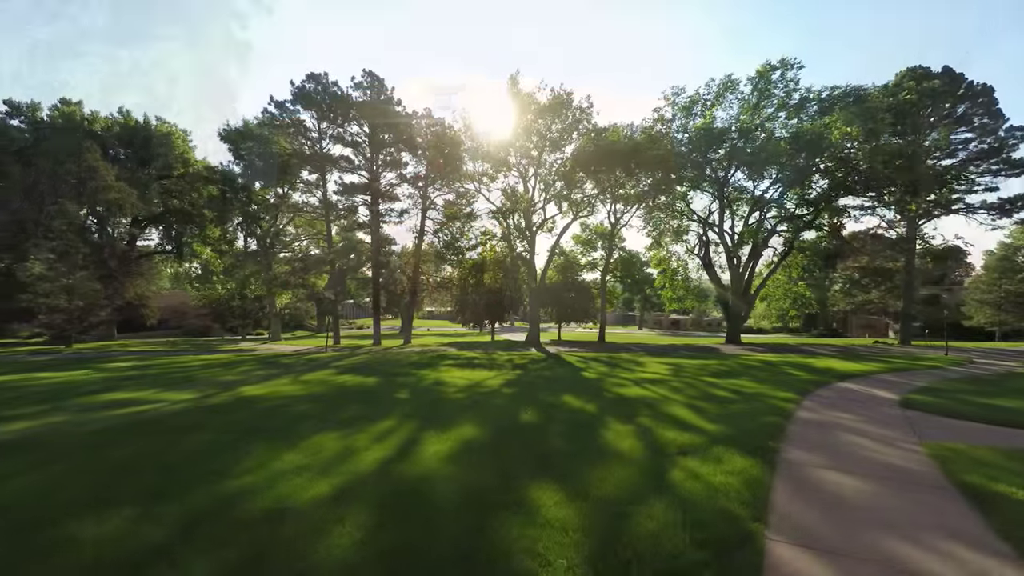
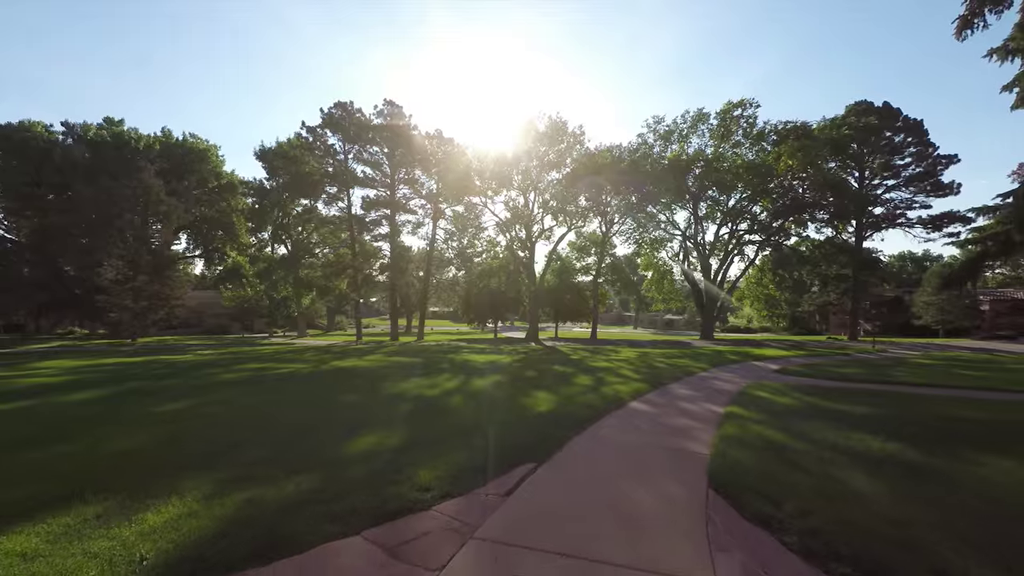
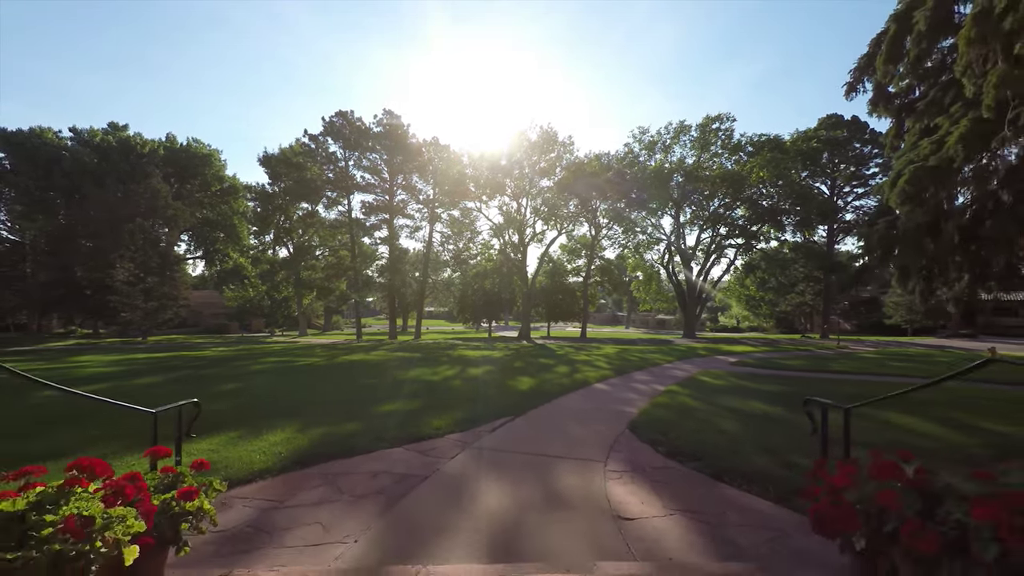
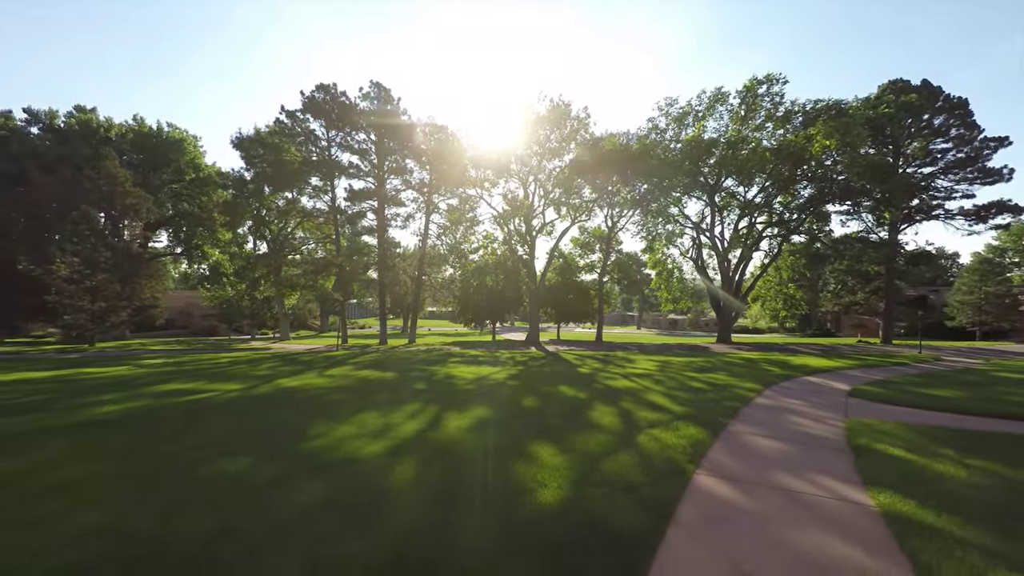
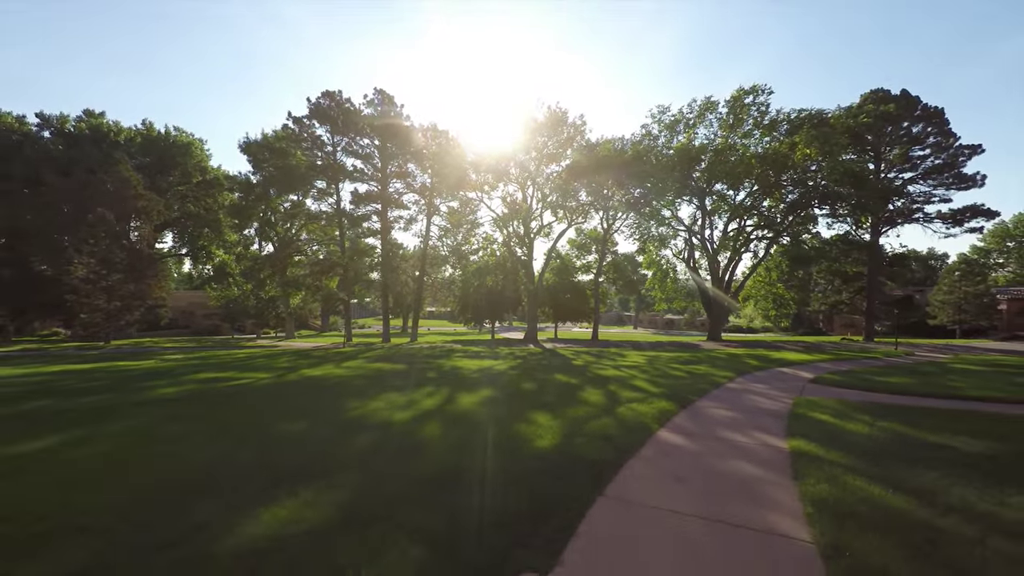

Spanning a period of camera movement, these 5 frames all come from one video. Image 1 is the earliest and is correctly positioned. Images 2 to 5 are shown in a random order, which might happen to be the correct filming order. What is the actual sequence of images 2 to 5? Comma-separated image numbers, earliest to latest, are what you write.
4, 5, 2, 3
